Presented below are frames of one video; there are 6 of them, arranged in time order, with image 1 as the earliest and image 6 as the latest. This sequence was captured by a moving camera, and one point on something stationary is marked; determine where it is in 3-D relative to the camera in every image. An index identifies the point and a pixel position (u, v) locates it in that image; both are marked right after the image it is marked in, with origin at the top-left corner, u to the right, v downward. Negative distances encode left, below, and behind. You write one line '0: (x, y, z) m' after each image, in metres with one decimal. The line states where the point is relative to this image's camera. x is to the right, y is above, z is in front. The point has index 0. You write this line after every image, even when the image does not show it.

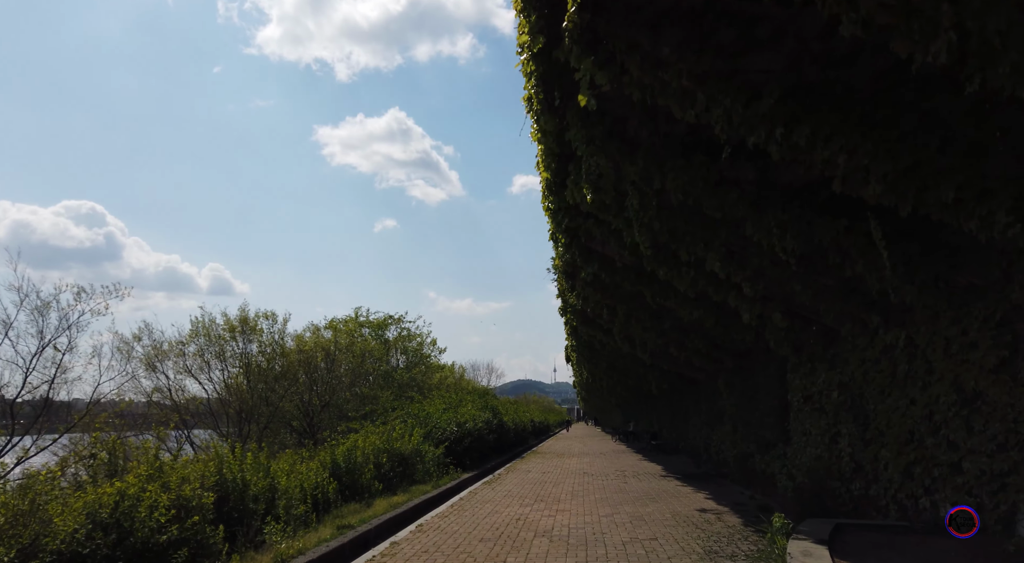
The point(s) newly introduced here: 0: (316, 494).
0: (-3.0, -3.3, +10.9) m
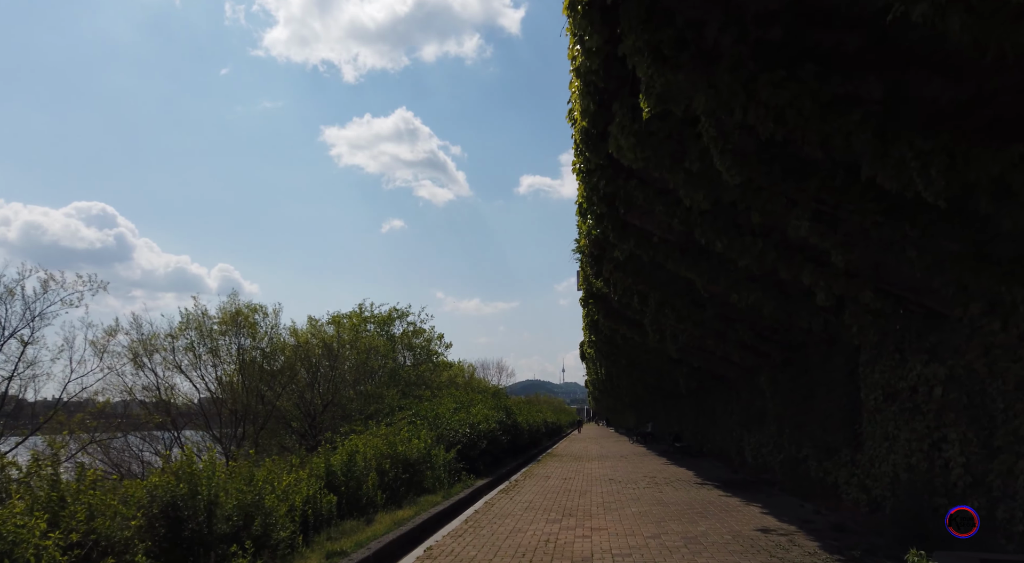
0: (-2.7, -2.9, +9.1) m
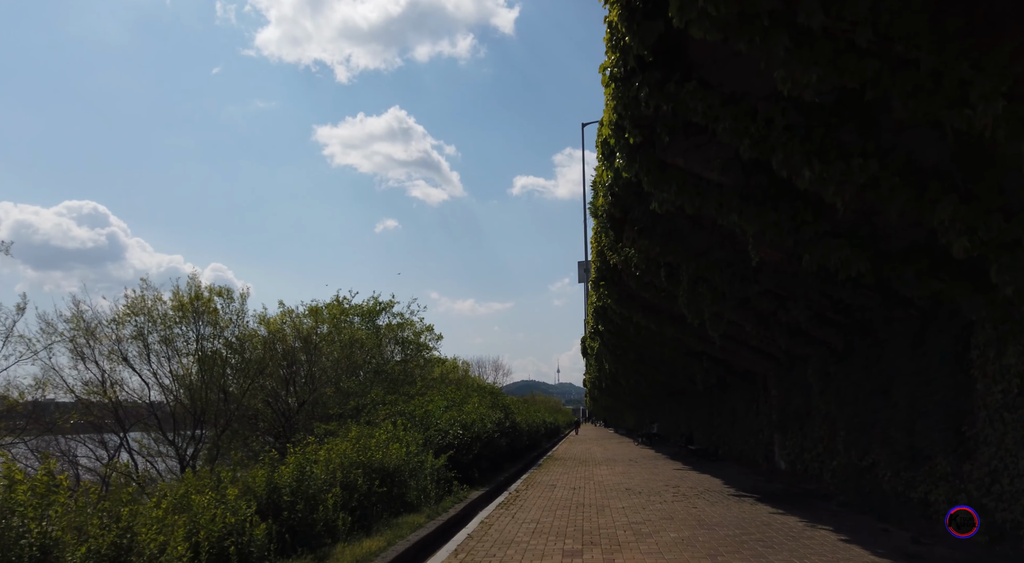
0: (-2.6, -2.4, +6.4) m
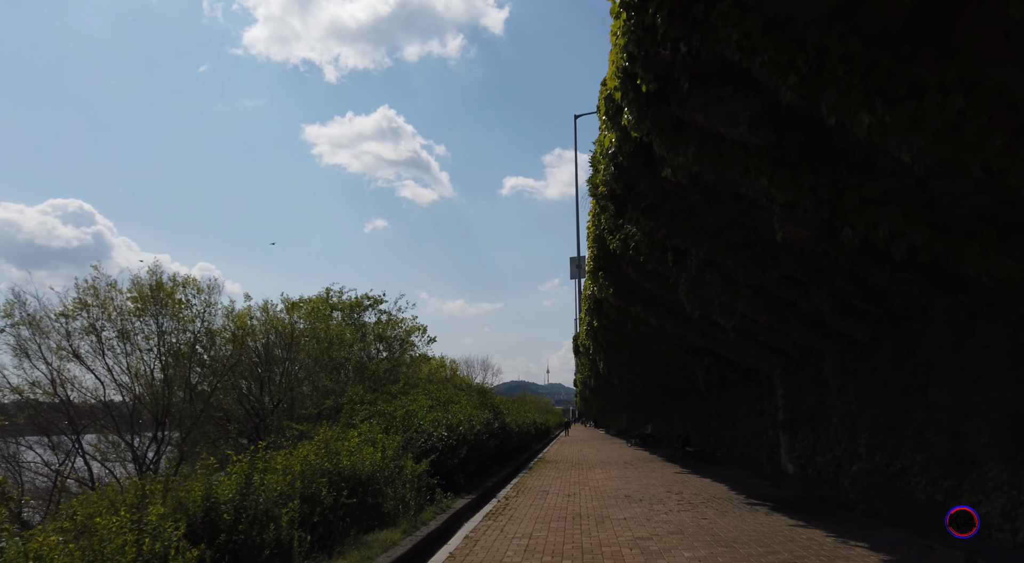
0: (-2.7, -2.2, +5.1) m
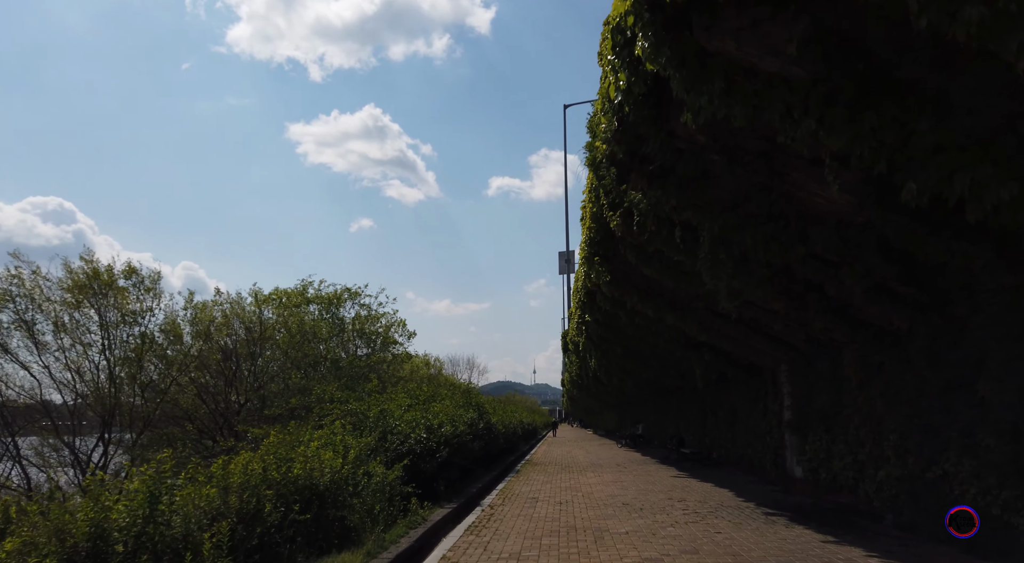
0: (-2.7, -1.9, +3.6) m
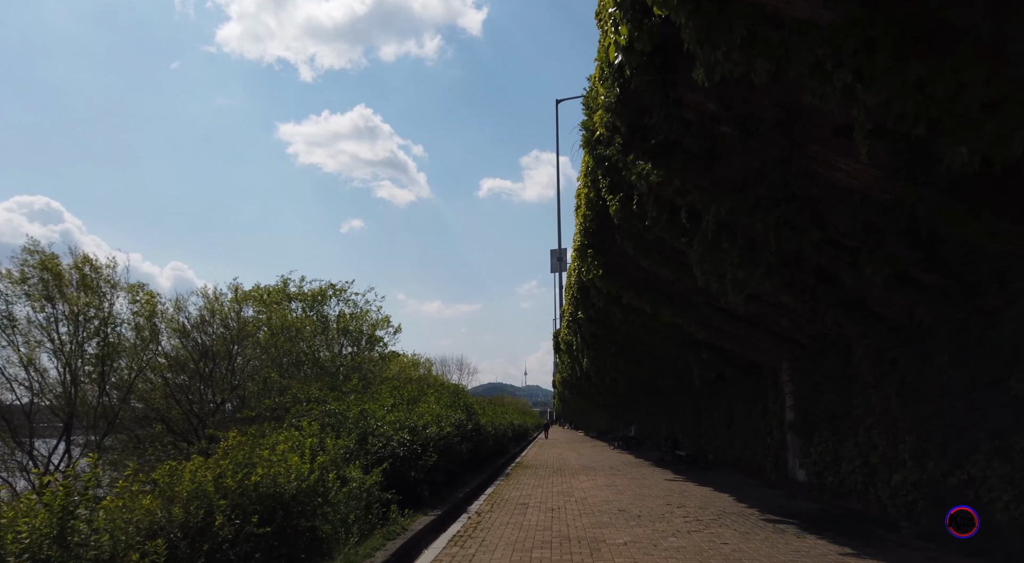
0: (-2.8, -1.7, +2.7) m
